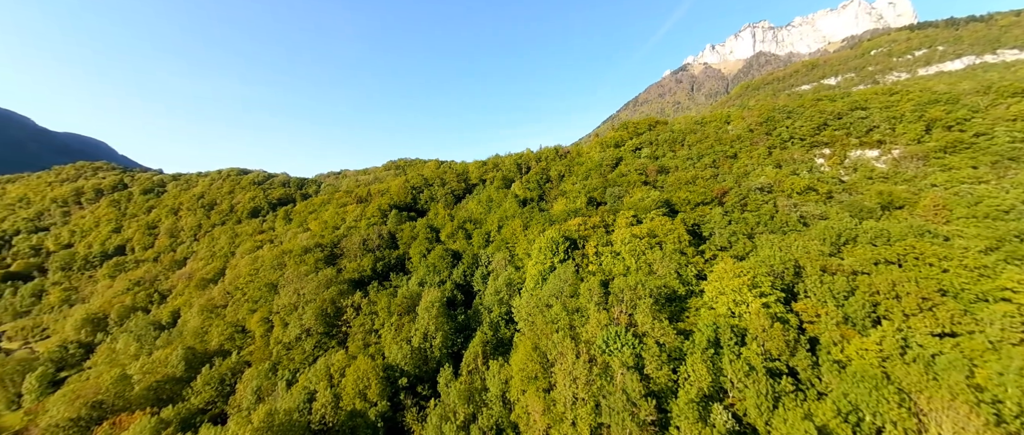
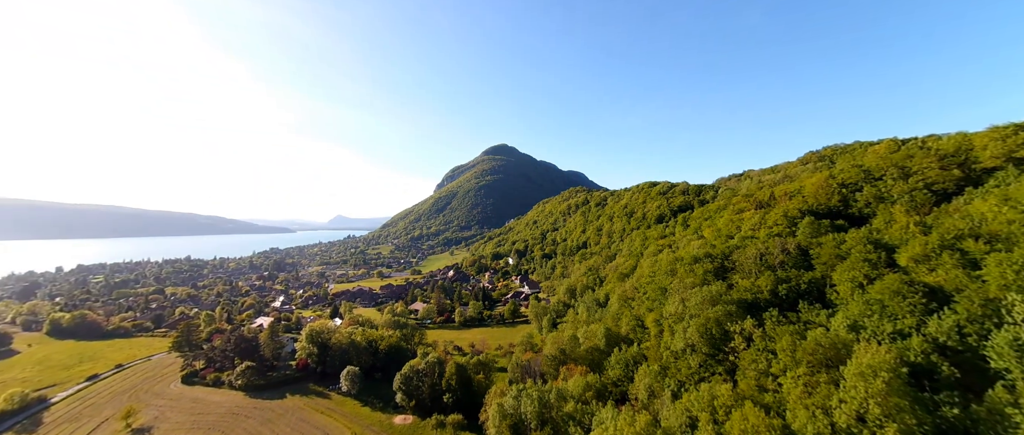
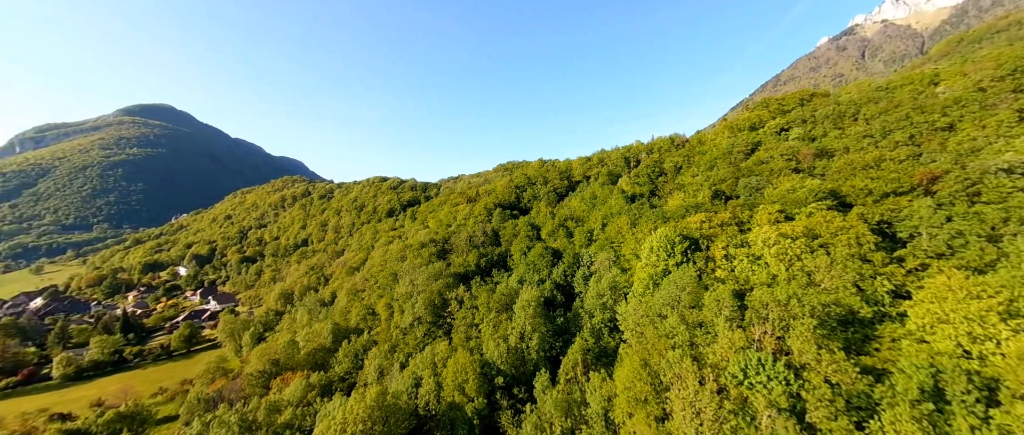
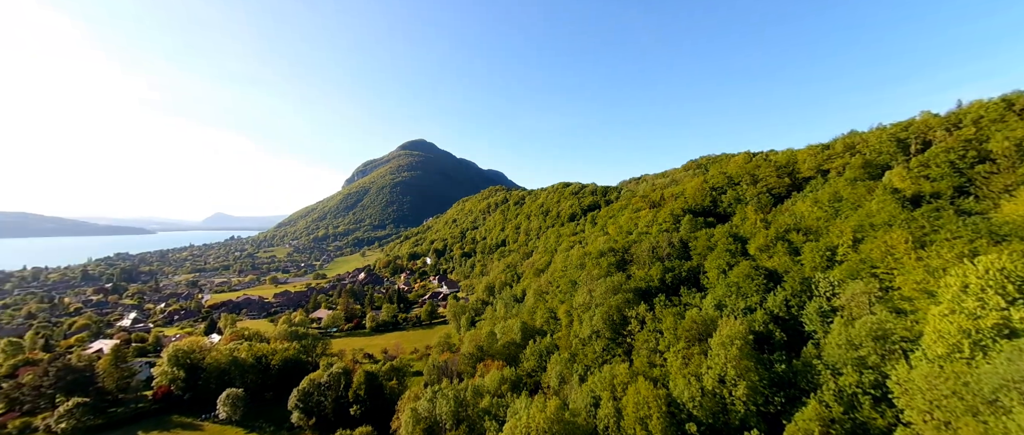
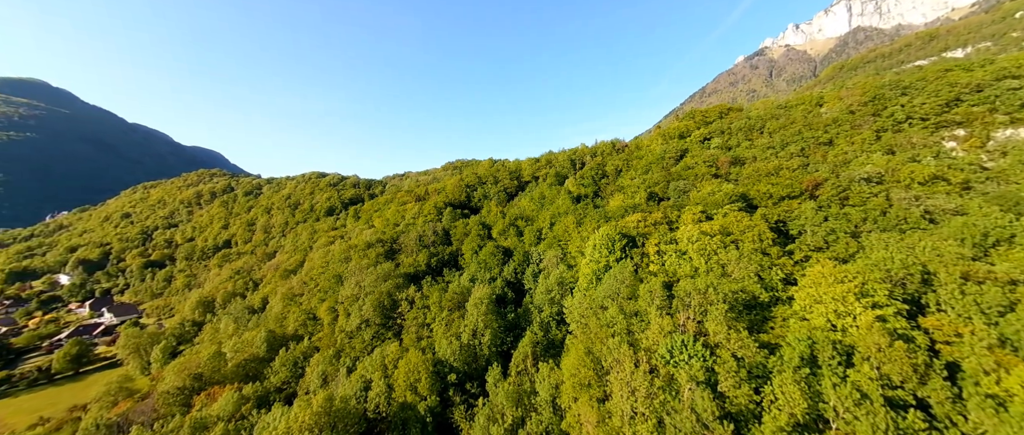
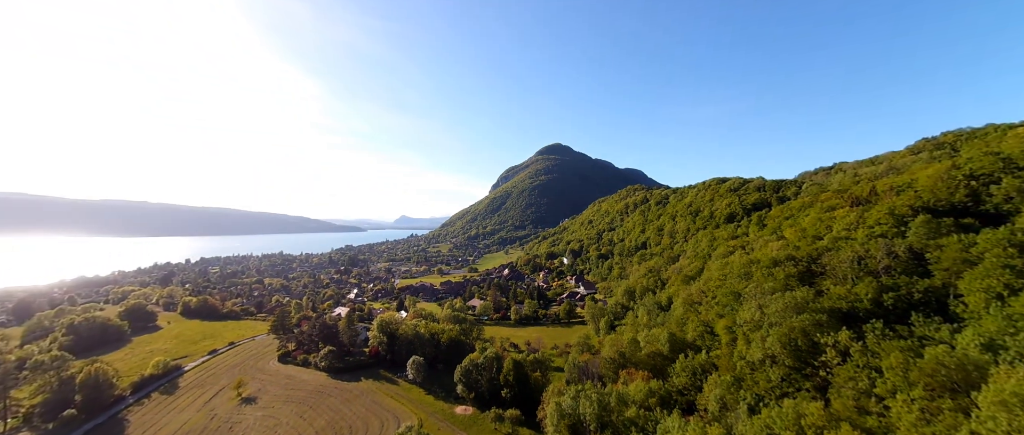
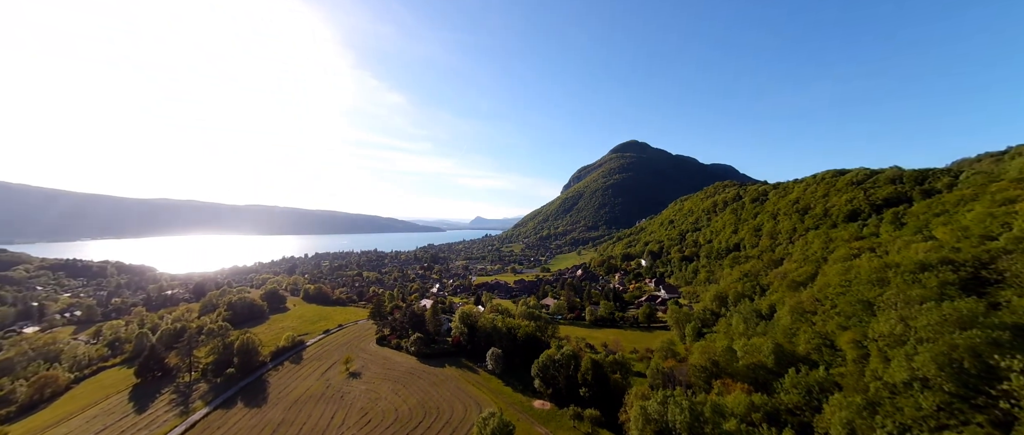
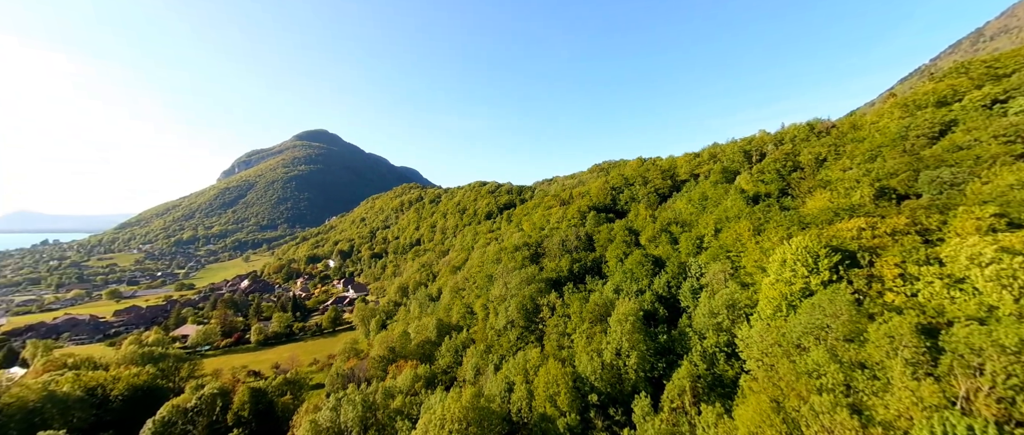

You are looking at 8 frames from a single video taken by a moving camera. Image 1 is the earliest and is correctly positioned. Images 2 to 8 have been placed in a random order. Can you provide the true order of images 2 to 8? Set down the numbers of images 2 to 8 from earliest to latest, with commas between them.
5, 3, 8, 4, 2, 6, 7
